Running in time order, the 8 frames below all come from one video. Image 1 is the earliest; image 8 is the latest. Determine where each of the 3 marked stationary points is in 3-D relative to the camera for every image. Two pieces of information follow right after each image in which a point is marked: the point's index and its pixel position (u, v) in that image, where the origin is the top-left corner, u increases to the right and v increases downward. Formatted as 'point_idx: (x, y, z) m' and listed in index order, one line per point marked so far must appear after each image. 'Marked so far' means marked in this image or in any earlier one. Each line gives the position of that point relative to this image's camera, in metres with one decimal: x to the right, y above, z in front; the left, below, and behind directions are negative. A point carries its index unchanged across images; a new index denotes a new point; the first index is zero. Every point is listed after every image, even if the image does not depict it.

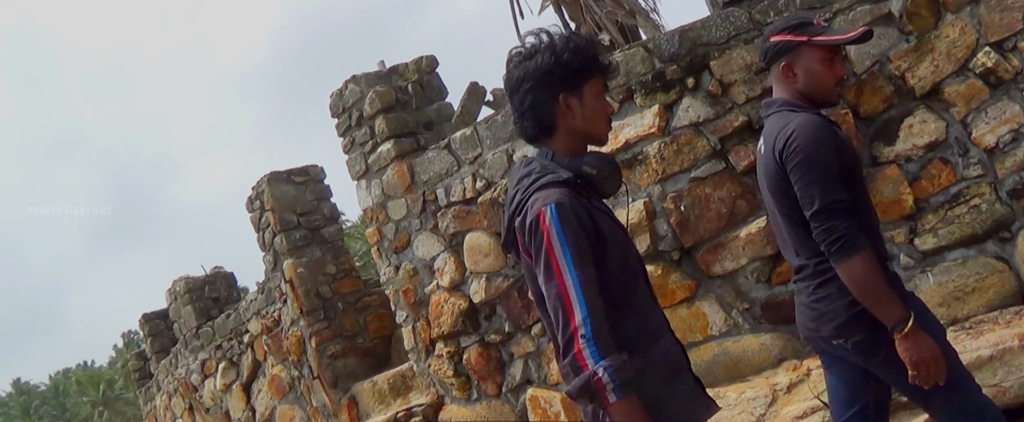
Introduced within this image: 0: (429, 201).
0: (-0.5, 0.0, +4.2) m
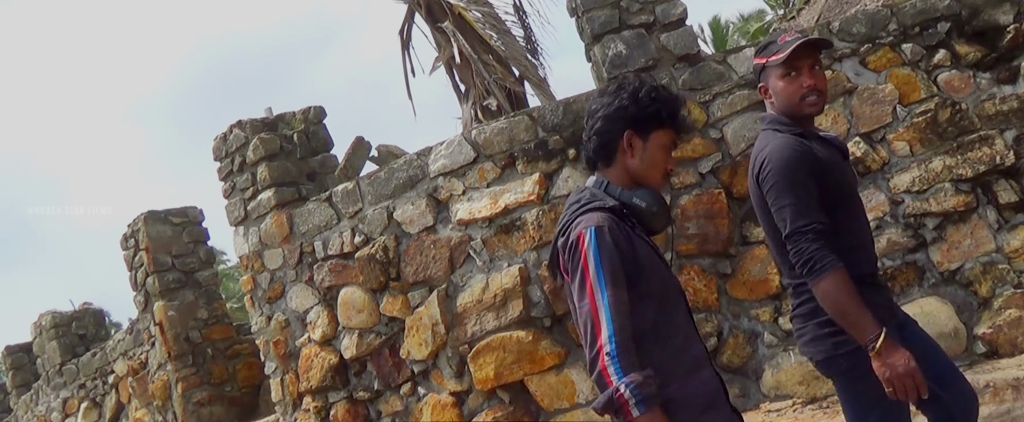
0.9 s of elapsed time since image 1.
0: (-1.2, -0.2, +4.2) m
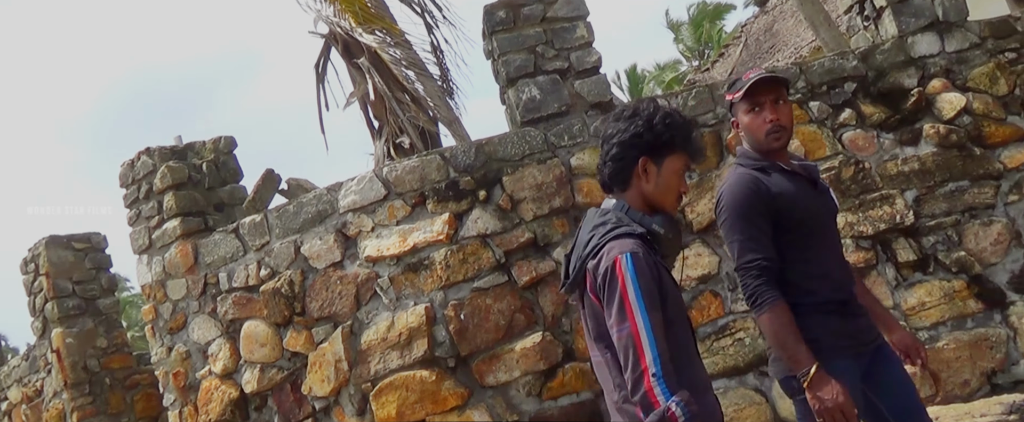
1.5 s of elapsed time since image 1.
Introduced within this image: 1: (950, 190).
0: (-1.7, -0.4, +4.1) m
1: (+2.2, +0.1, +3.7) m
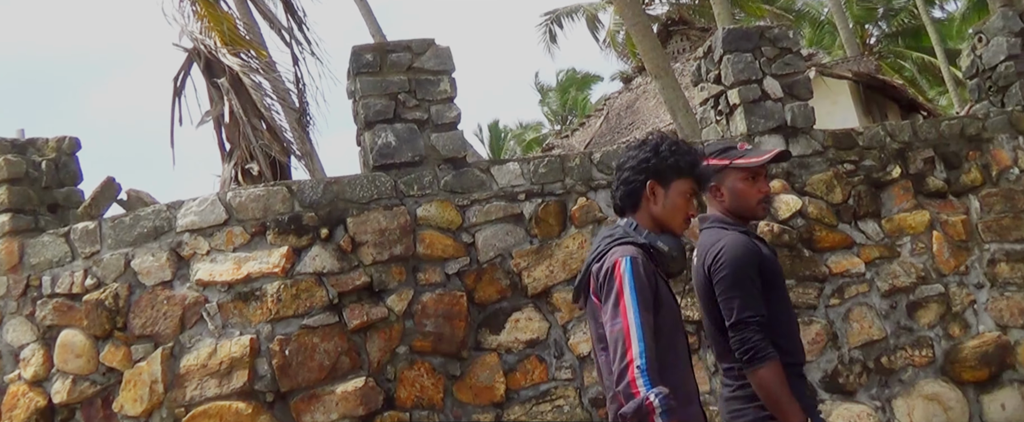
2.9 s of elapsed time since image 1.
0: (-2.6, -0.4, +4.0) m
1: (+1.4, -0.4, +3.9) m
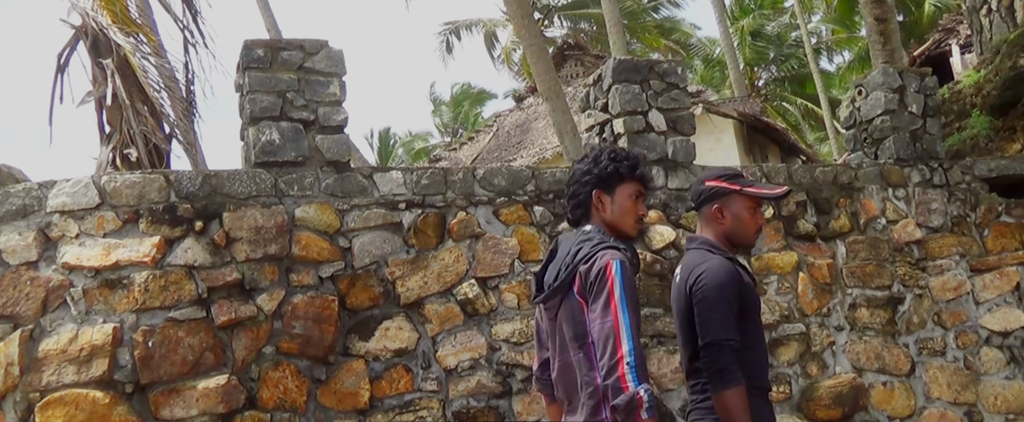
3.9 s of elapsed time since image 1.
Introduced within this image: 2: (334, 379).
0: (-3.2, -0.2, +3.9) m
1: (+0.7, -0.5, +3.9) m
2: (-0.9, -0.9, +3.9) m
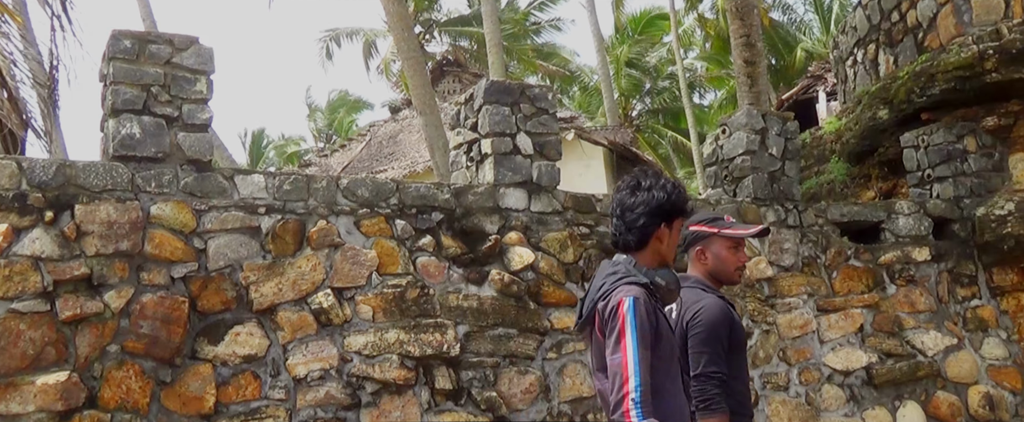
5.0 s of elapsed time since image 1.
0: (-3.9, -0.1, +3.7) m
1: (-0.1, -0.6, +3.9) m
2: (-1.7, -0.9, +3.8) m
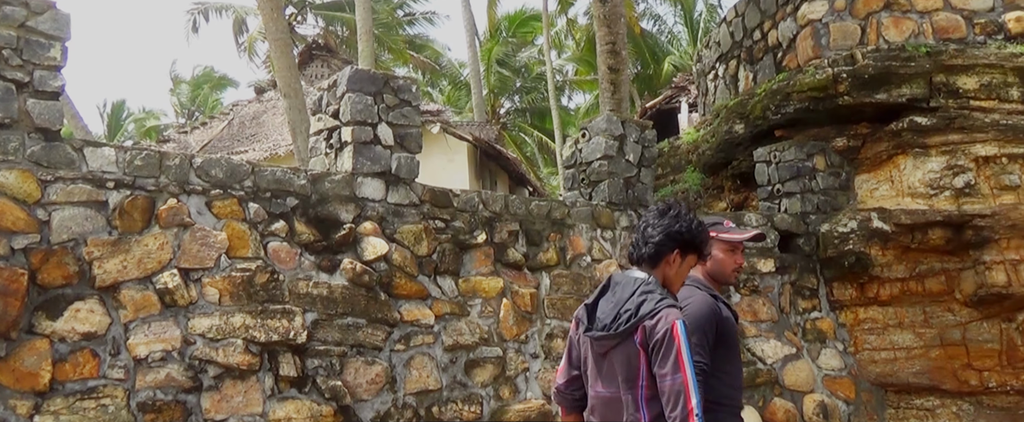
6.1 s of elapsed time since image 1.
0: (-4.7, +0.2, +3.4) m
1: (-0.9, -0.6, +3.9) m
2: (-2.5, -0.7, +3.7) m
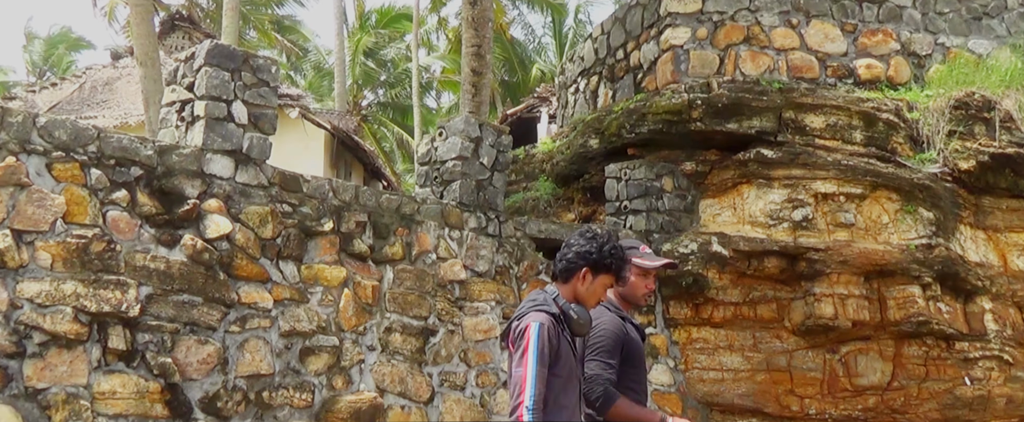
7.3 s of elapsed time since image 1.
0: (-5.4, +0.7, +3.2) m
1: (-1.7, -0.5, +3.9) m
2: (-3.3, -0.4, +3.6) m
